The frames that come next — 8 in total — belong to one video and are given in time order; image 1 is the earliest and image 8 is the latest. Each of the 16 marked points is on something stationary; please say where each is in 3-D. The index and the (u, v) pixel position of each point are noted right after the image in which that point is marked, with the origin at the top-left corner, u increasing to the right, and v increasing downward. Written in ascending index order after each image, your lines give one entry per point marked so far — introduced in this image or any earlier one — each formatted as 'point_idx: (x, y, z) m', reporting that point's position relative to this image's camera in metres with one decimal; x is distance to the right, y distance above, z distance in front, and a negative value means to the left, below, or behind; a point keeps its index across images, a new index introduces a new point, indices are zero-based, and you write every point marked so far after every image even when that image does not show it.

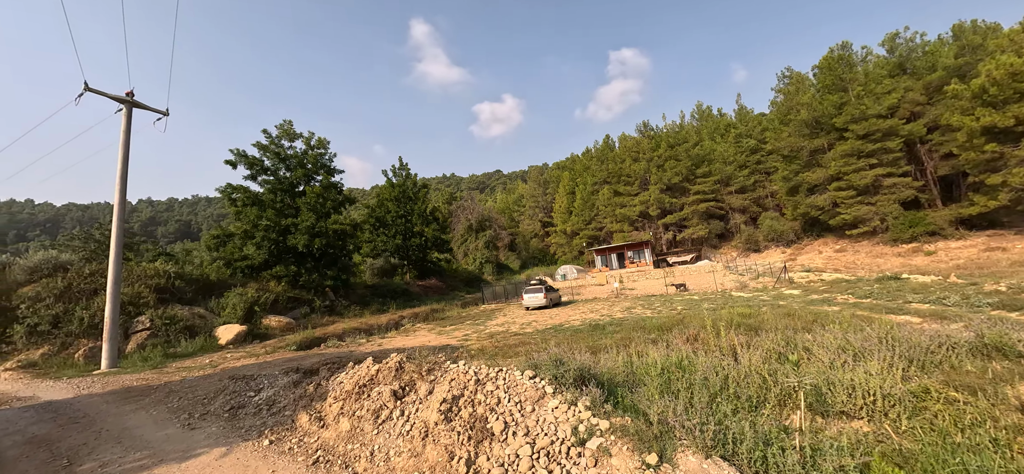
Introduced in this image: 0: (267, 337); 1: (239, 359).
0: (-10.8, -4.4, +17.2) m
1: (-8.9, -4.0, +12.5) m
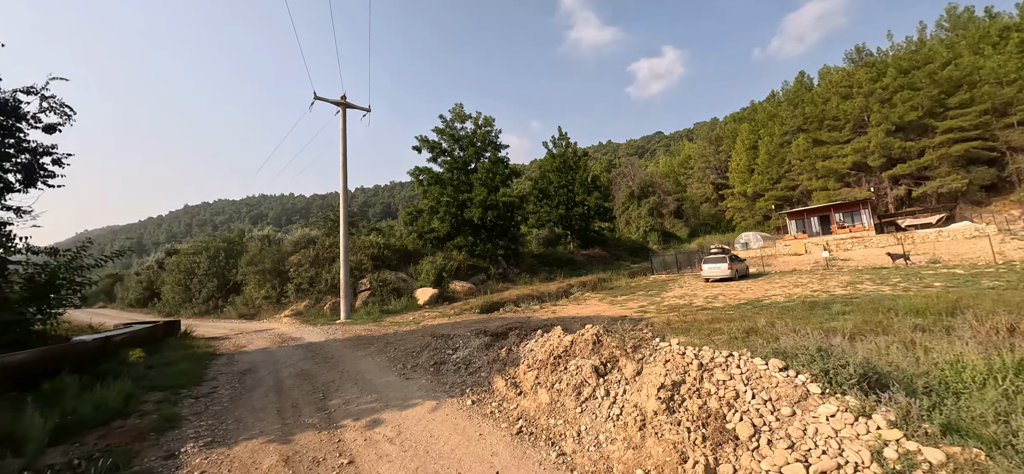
0: (-3.0, -3.2, +19.4) m
1: (-2.9, -3.0, +14.3) m
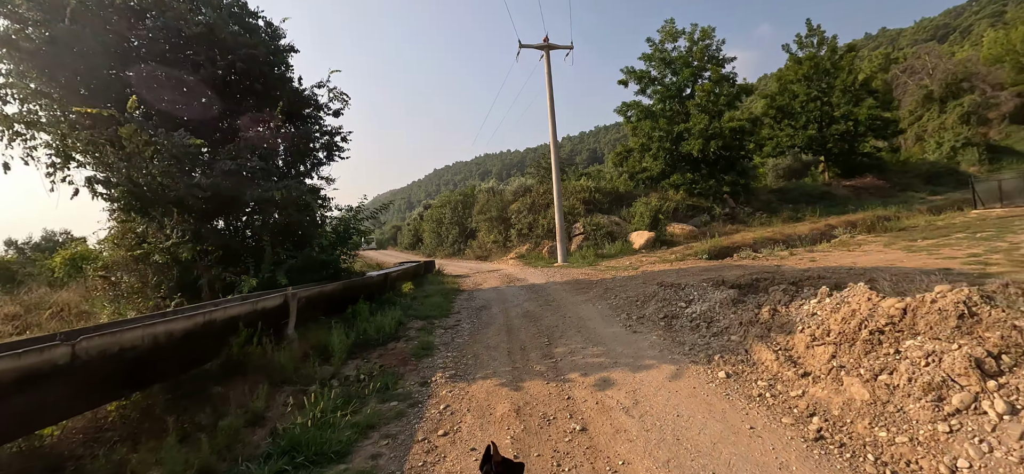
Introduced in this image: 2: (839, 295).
0: (+7.2, -0.3, +17.7) m
1: (+4.7, -0.9, +13.2) m
2: (+3.9, -0.7, +4.5) m
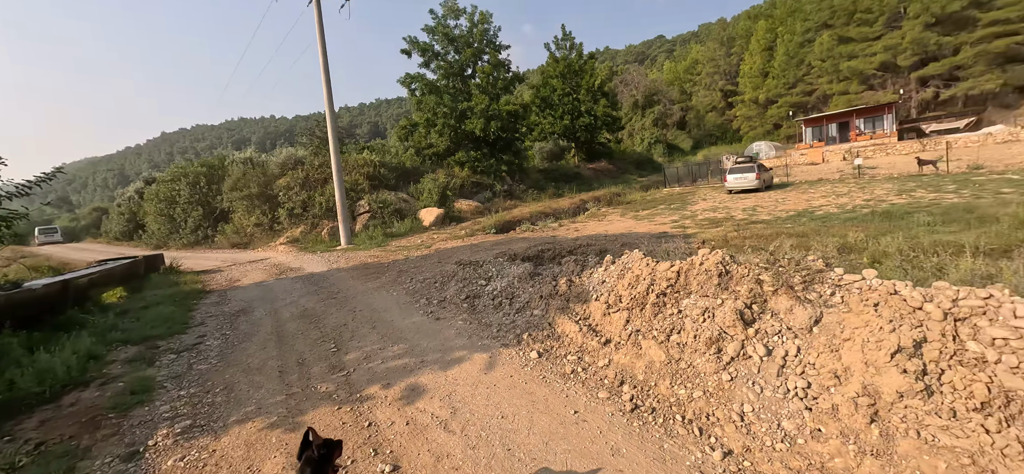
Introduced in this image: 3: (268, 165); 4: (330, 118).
0: (-2.4, +0.8, +18.1) m
1: (-2.3, -0.1, +13.0) m
2: (+1.4, -0.3, +5.1) m
3: (-12.4, +3.6, +19.3) m
4: (-7.1, +4.6, +14.9) m
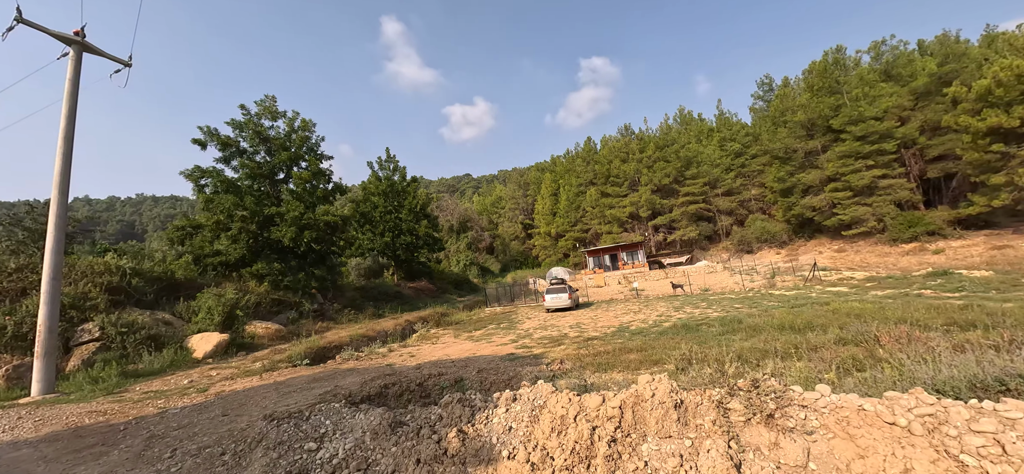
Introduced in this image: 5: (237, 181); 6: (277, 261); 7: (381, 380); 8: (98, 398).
0: (-9.1, -3.9, +13.9) m
1: (-6.7, -3.4, +9.4) m
2: (+0.1, -1.7, +4.0) m
3: (-18.7, -0.8, +11.5) m
4: (-12.1, +0.9, +10.2) m
5: (-13.4, +2.9, +19.2) m
6: (-11.2, -1.1, +18.9) m
7: (-2.4, -2.7, +7.4) m
8: (-9.1, -3.6, +8.4) m
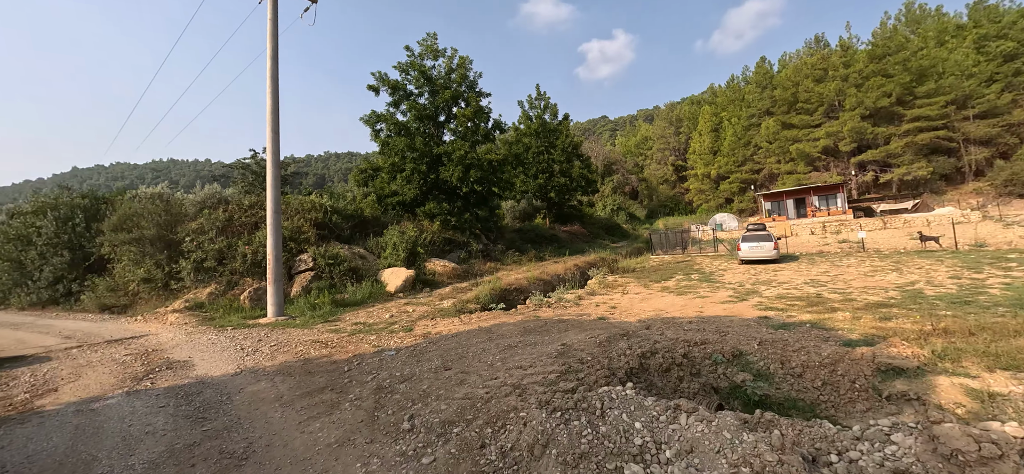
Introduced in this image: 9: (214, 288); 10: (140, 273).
0: (-2.6, -1.7, +13.8) m
1: (-1.8, -1.8, +8.7) m
2: (+2.9, -0.9, +1.4) m
3: (-12.5, +1.3, +14.2) m
4: (-6.7, +2.8, +10.7) m
5: (-5.1, +5.9, +19.3) m
6: (-3.0, +1.8, +18.8) m
7: (+1.7, -1.5, +5.5) m
8: (-4.3, -2.0, +8.6) m
9: (-9.0, -1.6, +11.5) m
10: (-12.0, -1.2, +12.3) m
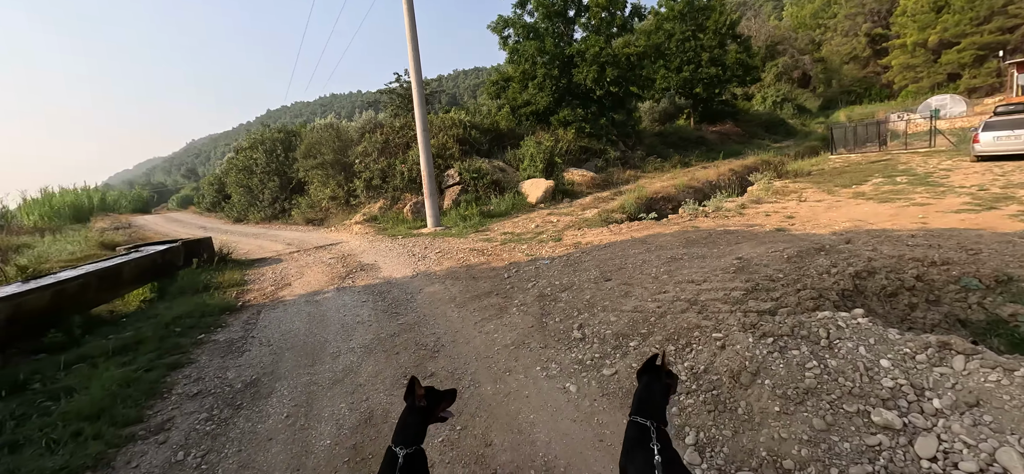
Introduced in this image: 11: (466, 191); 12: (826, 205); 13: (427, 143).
0: (+2.2, +1.5, +13.5) m
1: (+1.4, +0.2, +8.6) m
2: (+3.6, -0.6, +0.2) m
3: (-7.4, +4.7, +16.3) m
4: (-2.9, +5.2, +11.0) m
5: (+1.0, +10.1, +17.7) m
6: (+3.0, +6.0, +17.6) m
7: (+3.6, -0.2, +4.5) m
8: (-1.1, +0.1, +9.3) m
9: (-4.7, +1.2, +13.3) m
10: (-7.3, +1.8, +14.9) m
11: (-1.6, +1.5, +12.7) m
12: (+7.9, +0.9, +9.5) m
13: (-2.5, +2.7, +10.6) m
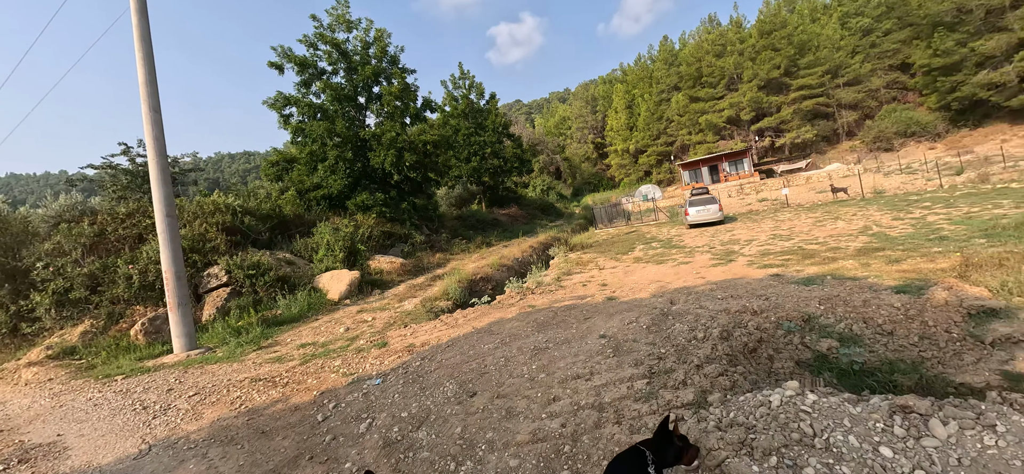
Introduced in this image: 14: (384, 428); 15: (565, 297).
0: (-3.6, -1.4, +11.9) m
1: (-1.9, -1.6, +7.1) m
2: (+4.0, -0.4, +0.7) m
3: (-13.8, +0.6, +10.4) m
4: (-7.5, +2.5, +8.0) m
5: (-7.8, +6.0, +16.5) m
6: (-5.3, +2.1, +16.6) m
7: (+2.0, -1.0, +4.5) m
8: (-4.4, -2.0, +6.5) m
9: (-9.5, -2.0, +8.5) m
10: (-12.6, -1.9, +8.7) m
11: (-6.6, -1.4, +9.4) m
12: (+3.3, -0.8, +11.0) m
13: (-6.6, +0.2, +7.4) m
14: (-1.1, -1.6, +3.4) m
15: (+1.4, -1.1, +8.6) m
